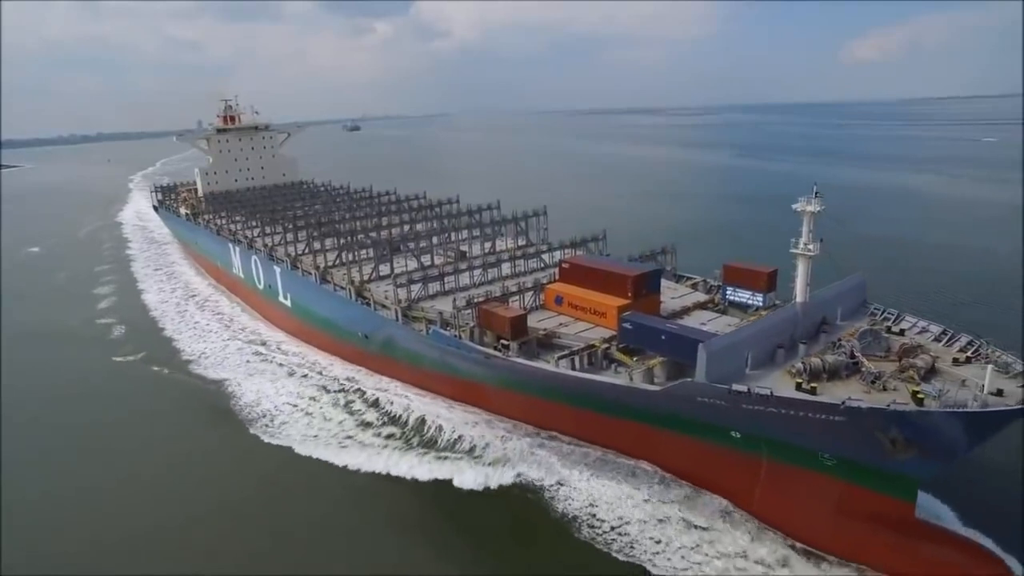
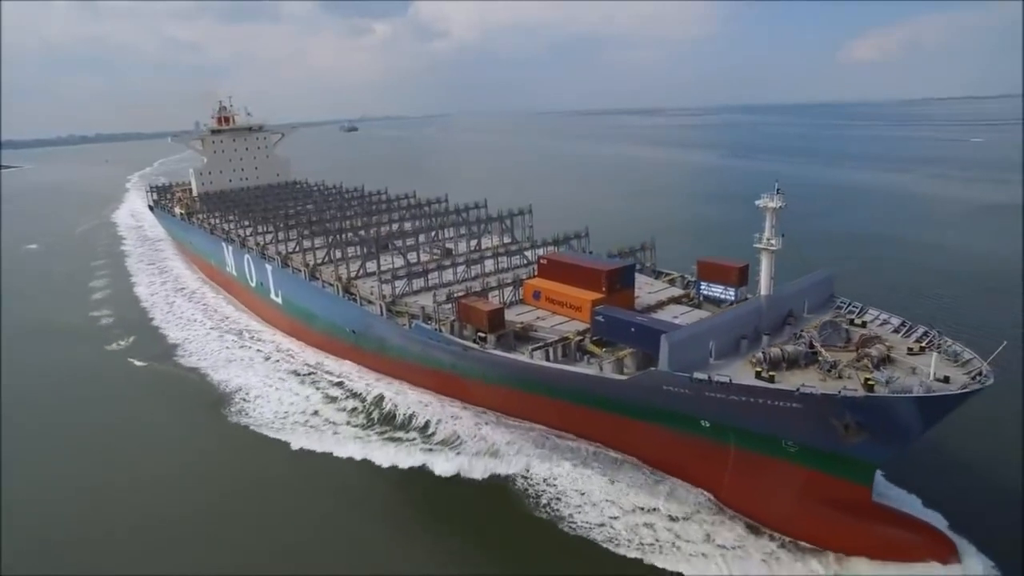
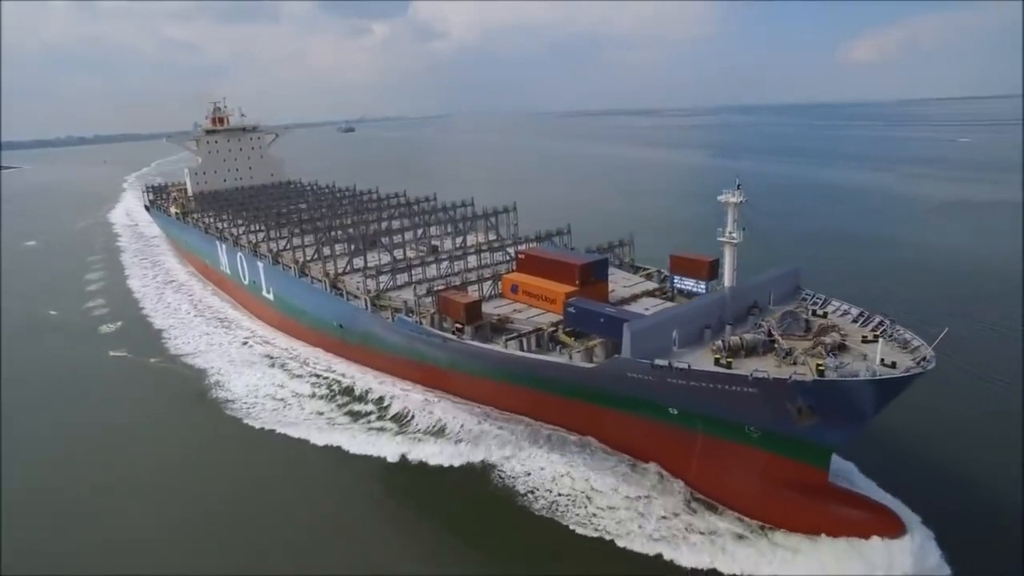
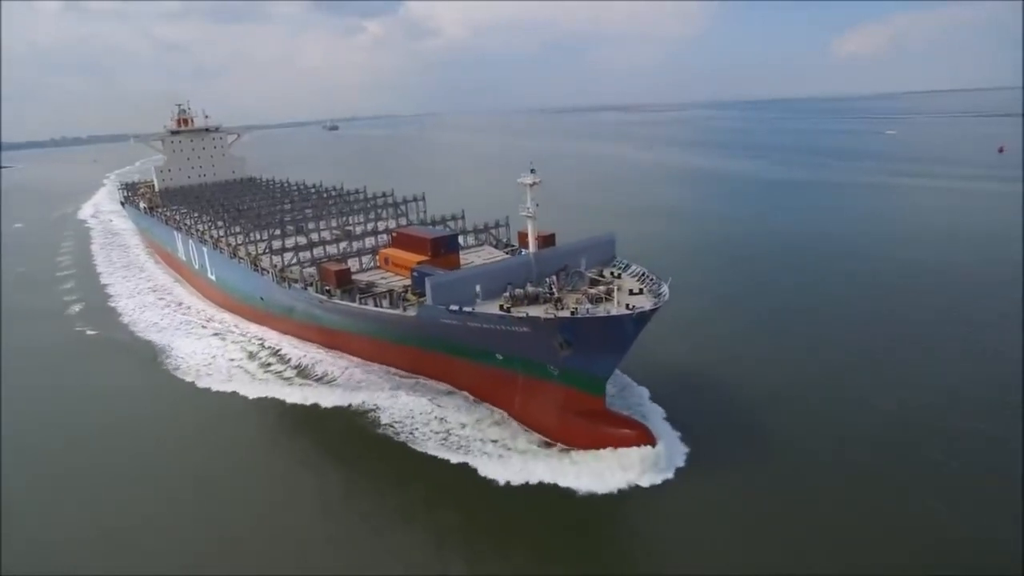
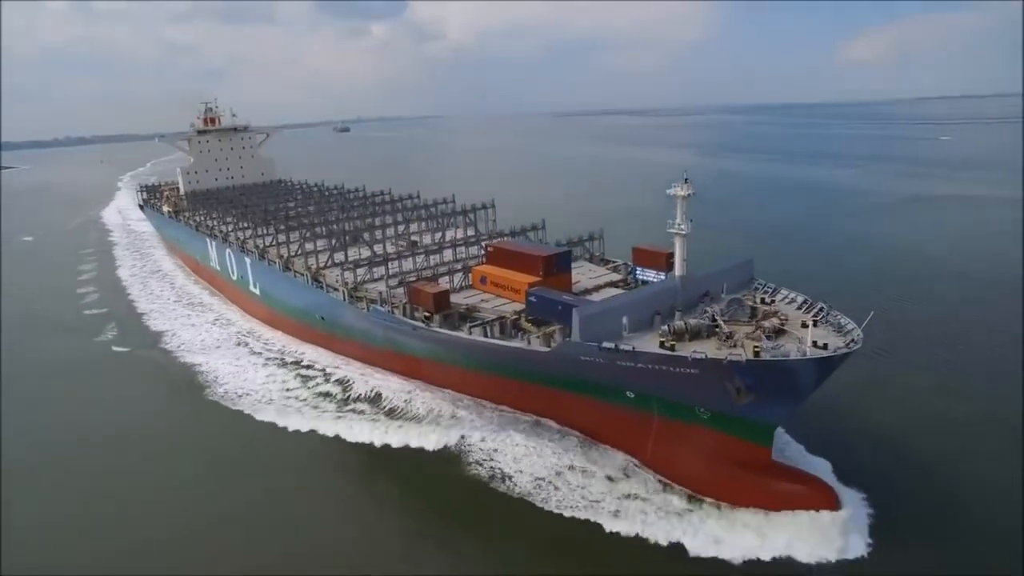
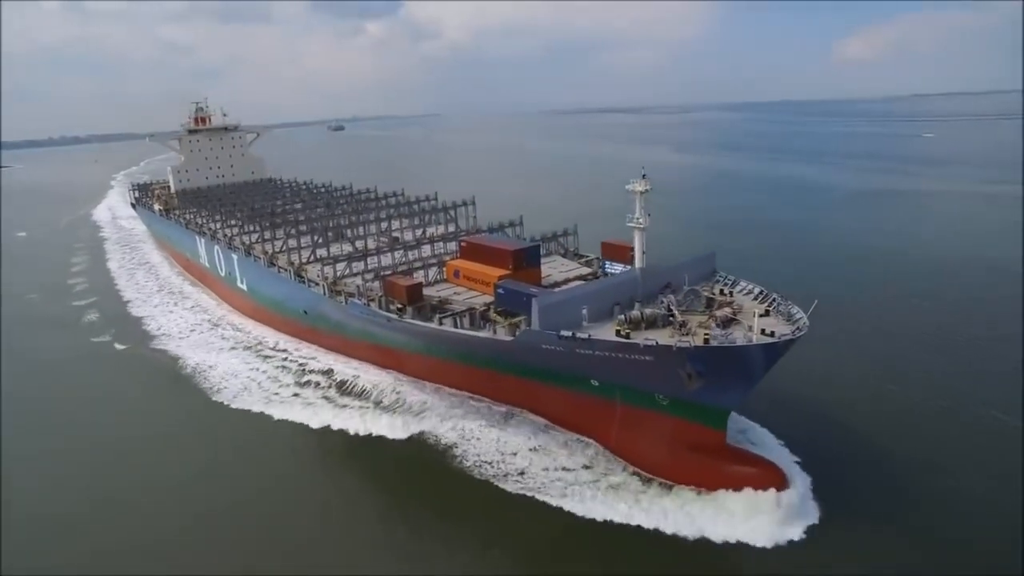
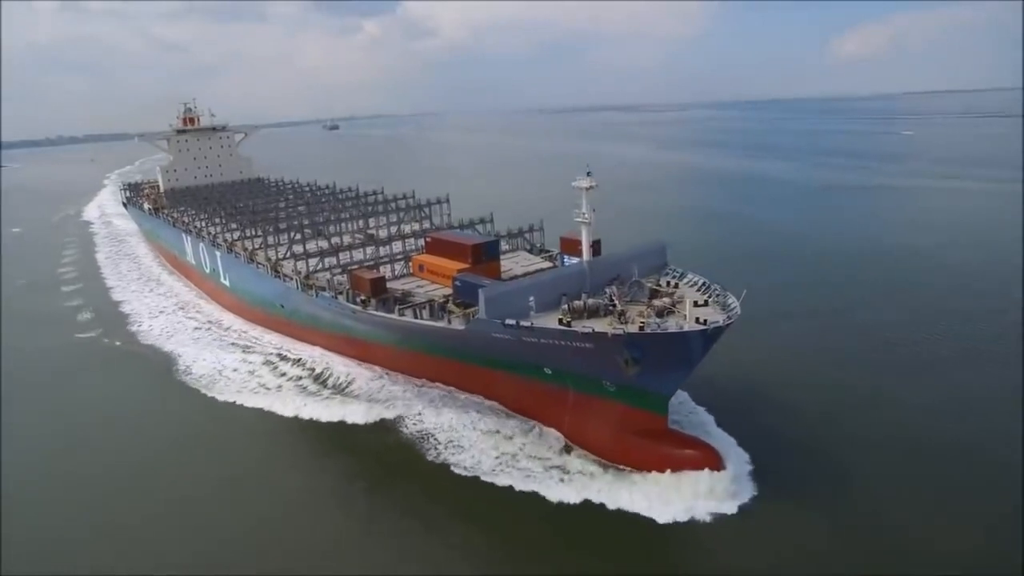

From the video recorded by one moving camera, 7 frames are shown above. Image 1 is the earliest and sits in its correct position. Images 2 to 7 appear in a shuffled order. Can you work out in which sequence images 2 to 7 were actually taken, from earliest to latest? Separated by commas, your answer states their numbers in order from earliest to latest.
2, 3, 5, 6, 7, 4
